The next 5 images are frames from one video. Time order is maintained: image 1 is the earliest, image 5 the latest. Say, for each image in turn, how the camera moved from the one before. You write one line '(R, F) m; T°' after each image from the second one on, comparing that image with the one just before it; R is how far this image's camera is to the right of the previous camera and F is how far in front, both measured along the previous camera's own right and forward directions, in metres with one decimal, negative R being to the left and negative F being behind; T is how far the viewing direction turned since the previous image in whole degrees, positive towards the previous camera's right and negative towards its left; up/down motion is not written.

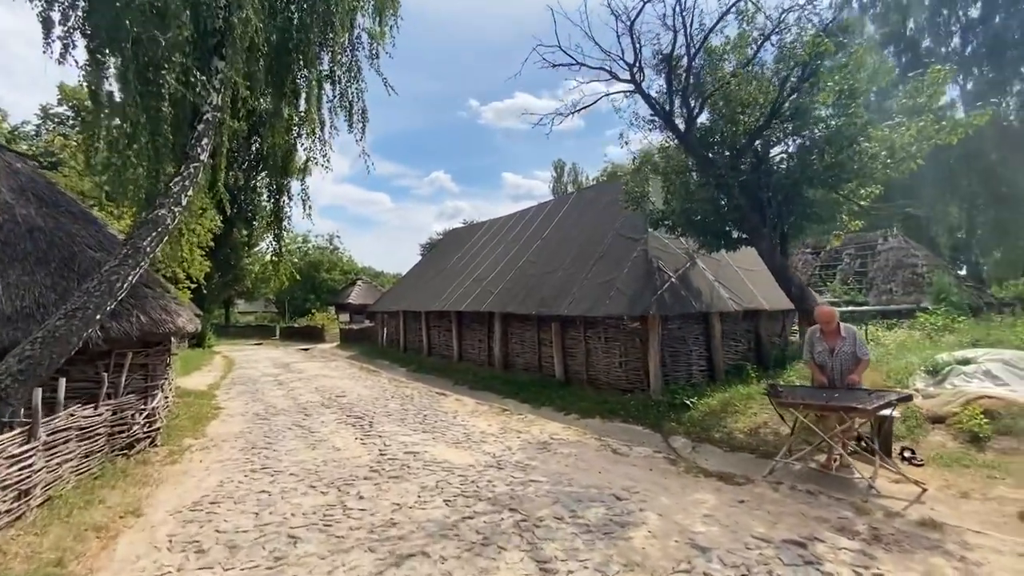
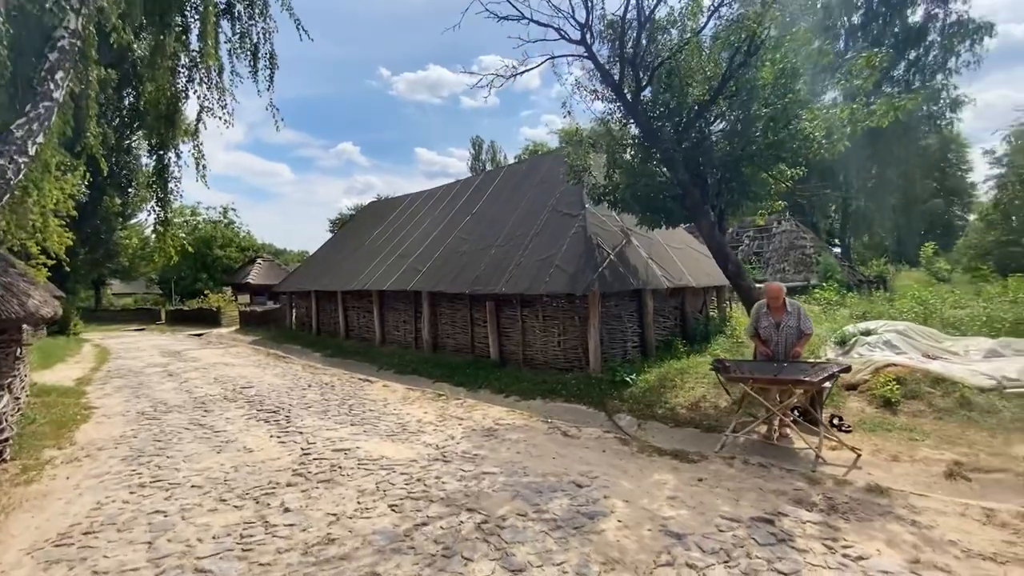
(-0.4, +0.7) m; +10°
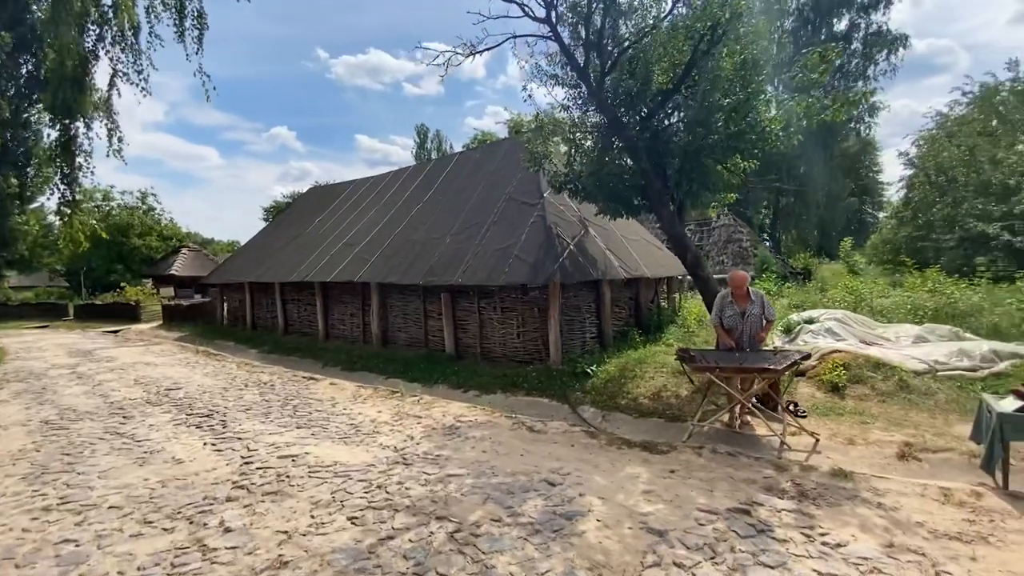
(-0.3, +0.4) m; +7°
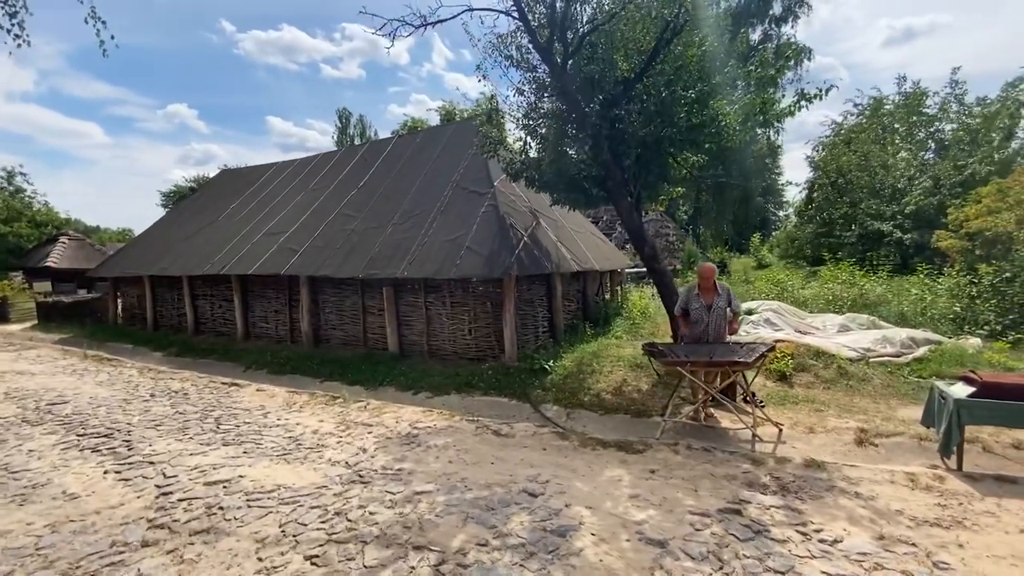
(-0.5, +0.6) m; +9°
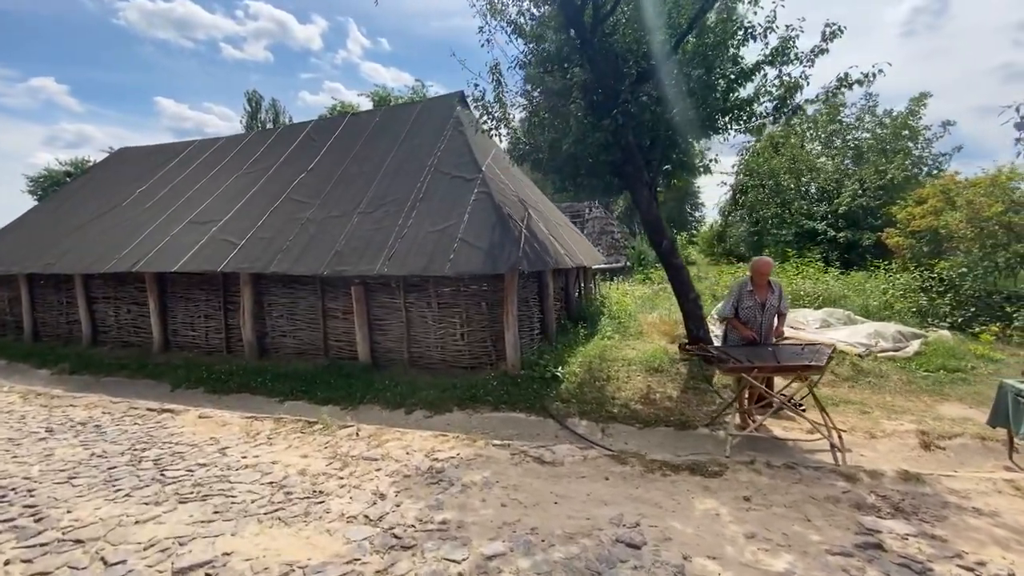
(-1.4, +1.2) m; +9°
